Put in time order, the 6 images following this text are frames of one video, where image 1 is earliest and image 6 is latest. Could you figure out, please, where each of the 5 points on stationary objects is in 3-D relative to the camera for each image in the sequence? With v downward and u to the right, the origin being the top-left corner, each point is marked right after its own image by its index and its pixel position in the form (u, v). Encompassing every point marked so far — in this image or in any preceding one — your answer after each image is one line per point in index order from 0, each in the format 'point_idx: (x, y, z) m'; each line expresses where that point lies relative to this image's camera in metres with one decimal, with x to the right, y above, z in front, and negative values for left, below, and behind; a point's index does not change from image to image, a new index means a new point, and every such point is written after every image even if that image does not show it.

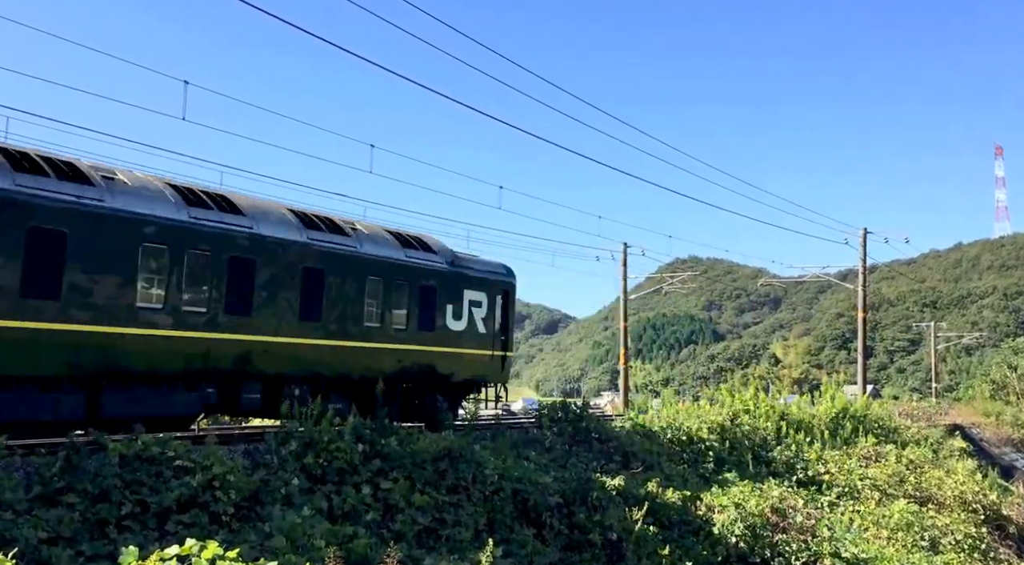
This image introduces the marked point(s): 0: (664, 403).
0: (+2.2, -1.7, +12.2) m
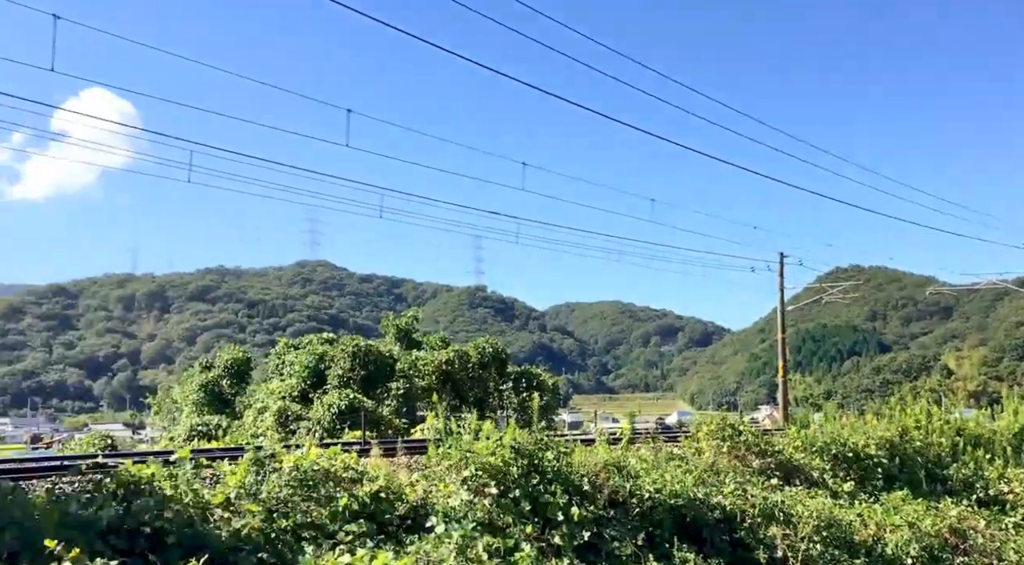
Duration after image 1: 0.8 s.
0: (+4.2, -1.8, +11.7) m
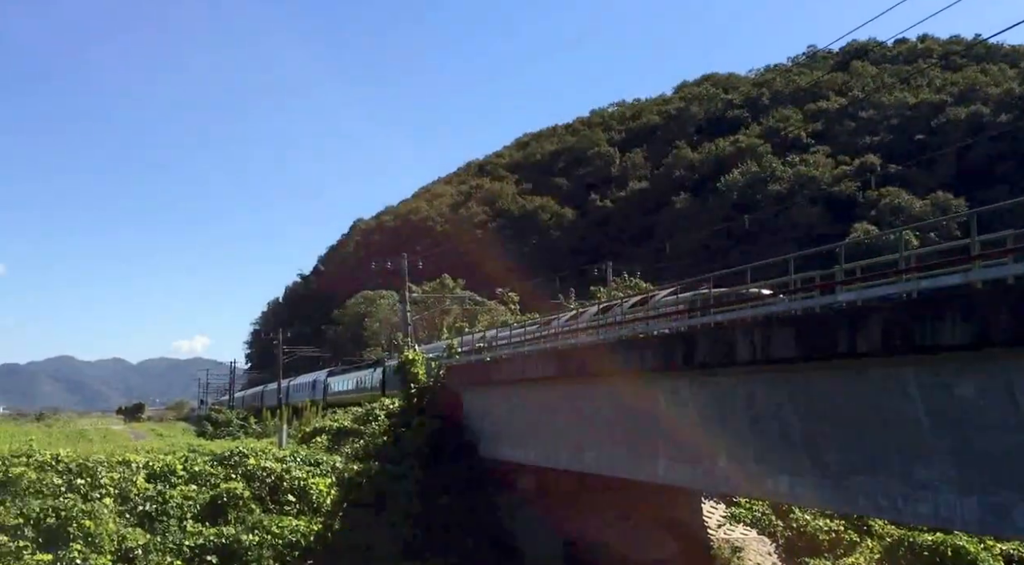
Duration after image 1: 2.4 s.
0: (+8.6, -2.5, +10.1) m
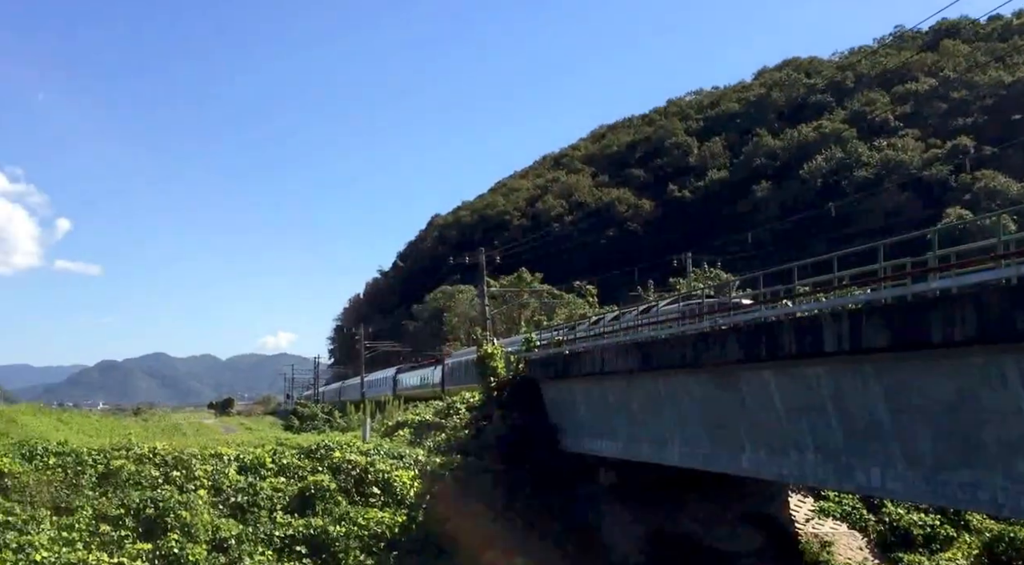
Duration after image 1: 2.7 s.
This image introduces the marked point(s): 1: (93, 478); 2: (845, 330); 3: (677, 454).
0: (+9.7, -2.4, +9.4) m
1: (-9.6, -4.5, +19.7) m
2: (+4.9, -0.7, +12.7) m
3: (+3.4, -3.5, +17.7) m
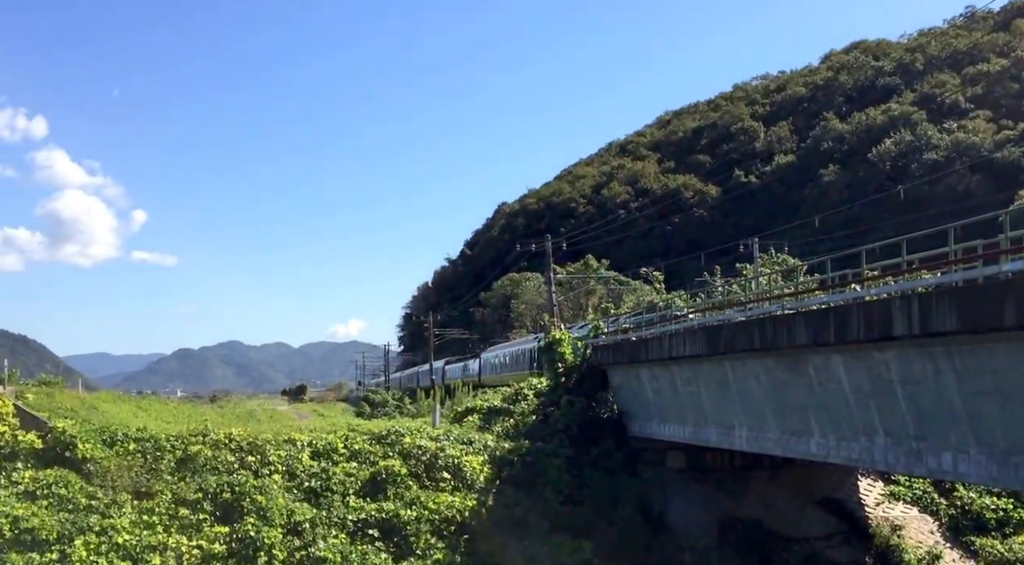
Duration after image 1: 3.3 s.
0: (+10.9, -2.1, +9.2) m
1: (-8.0, -4.2, +20.2) m
2: (+6.2, -0.4, +12.8) m
3: (+4.9, -3.2, +17.7) m
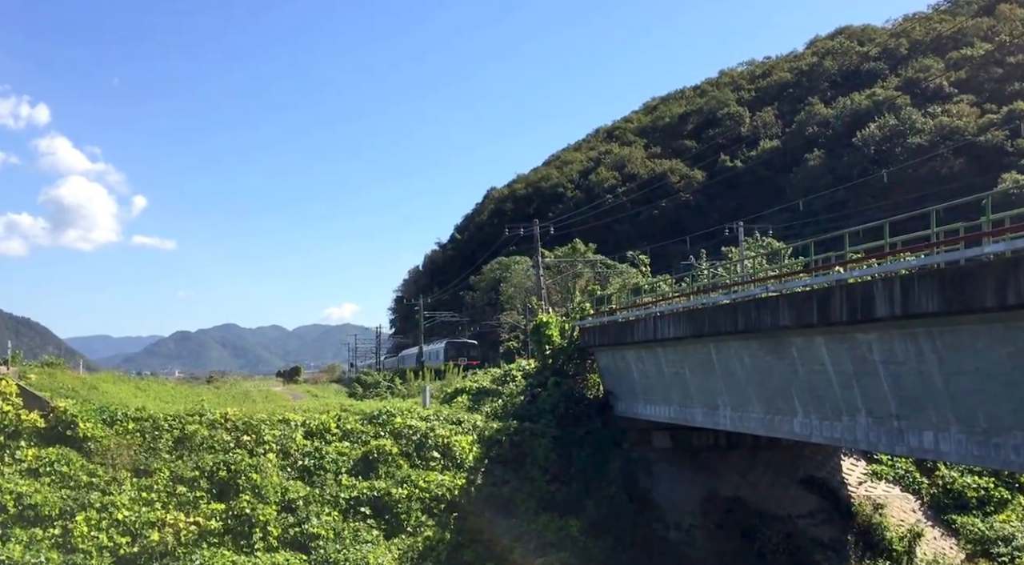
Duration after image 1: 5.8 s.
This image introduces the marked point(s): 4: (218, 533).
0: (+10.4, -1.8, +9.4) m
1: (-8.3, -3.8, +20.8) m
2: (+5.8, -0.1, +13.0) m
3: (+4.6, -2.8, +18.0) m
4: (-6.0, -5.0, +17.4) m
